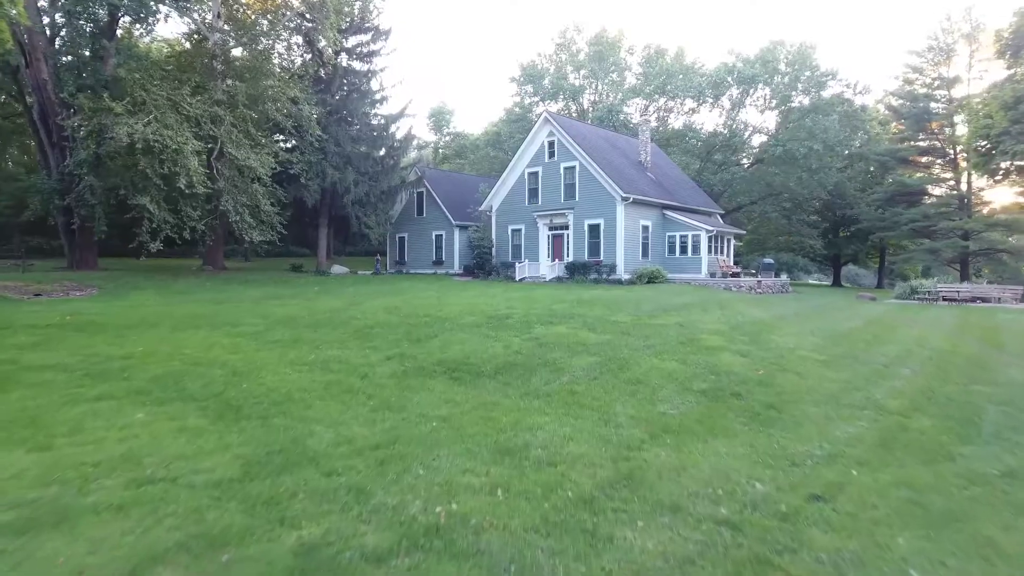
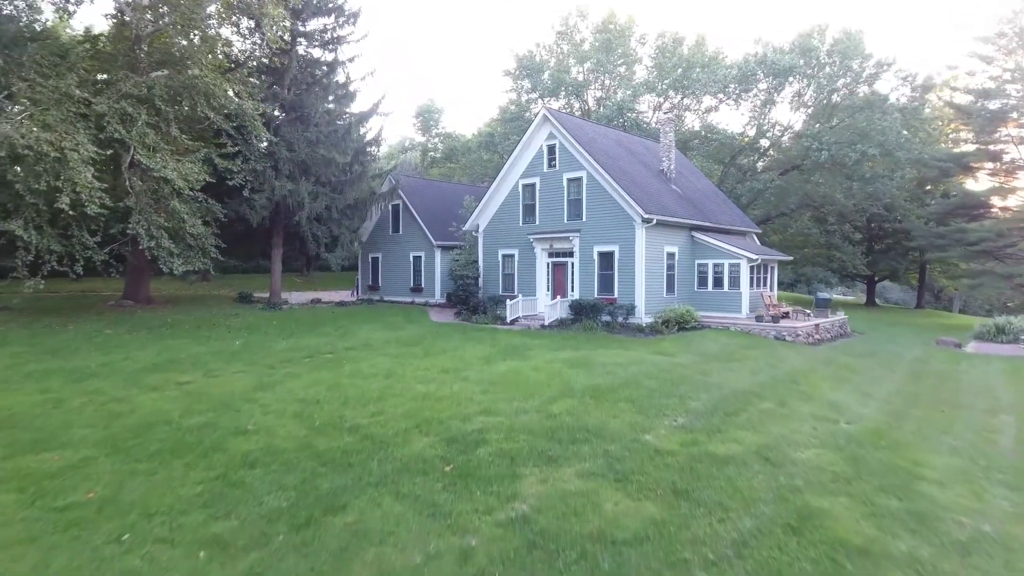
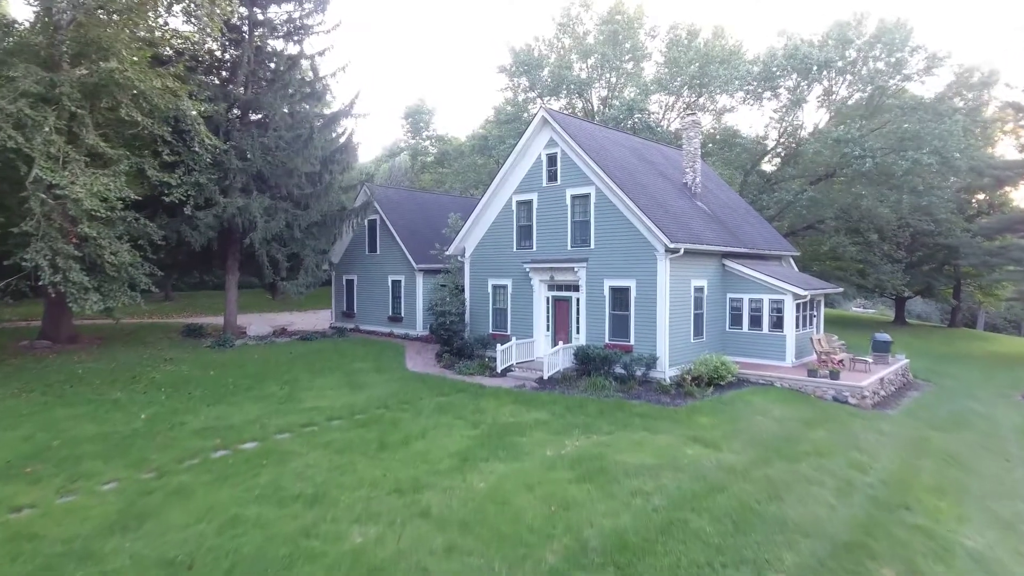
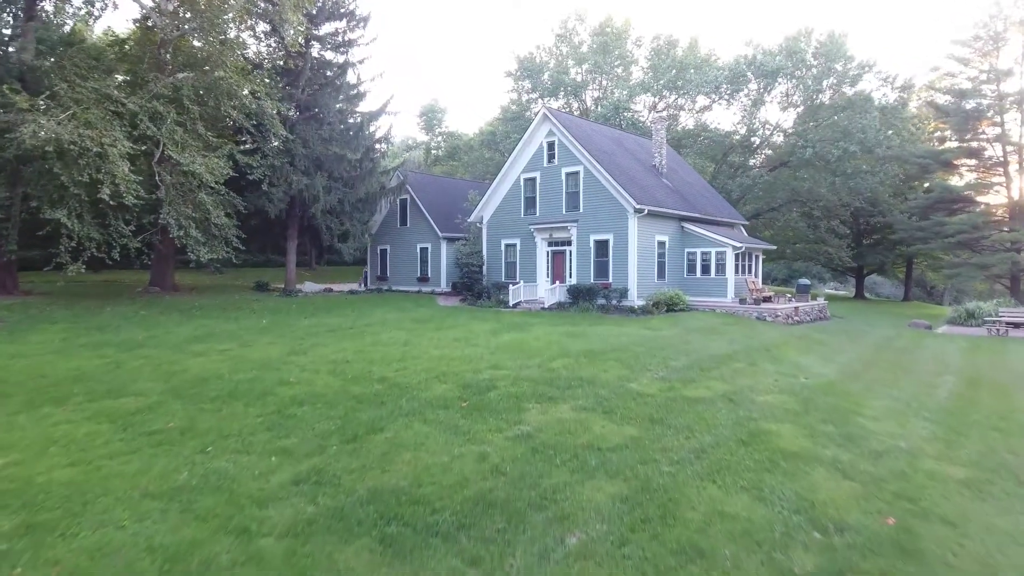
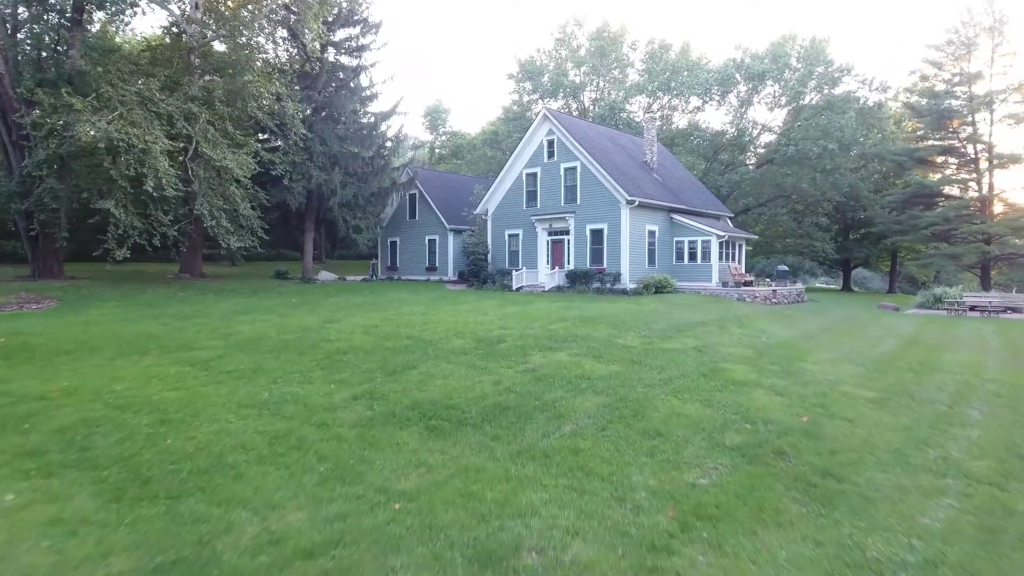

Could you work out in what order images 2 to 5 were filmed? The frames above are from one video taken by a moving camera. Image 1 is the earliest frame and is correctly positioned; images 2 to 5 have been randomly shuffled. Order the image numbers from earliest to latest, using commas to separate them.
5, 4, 2, 3
